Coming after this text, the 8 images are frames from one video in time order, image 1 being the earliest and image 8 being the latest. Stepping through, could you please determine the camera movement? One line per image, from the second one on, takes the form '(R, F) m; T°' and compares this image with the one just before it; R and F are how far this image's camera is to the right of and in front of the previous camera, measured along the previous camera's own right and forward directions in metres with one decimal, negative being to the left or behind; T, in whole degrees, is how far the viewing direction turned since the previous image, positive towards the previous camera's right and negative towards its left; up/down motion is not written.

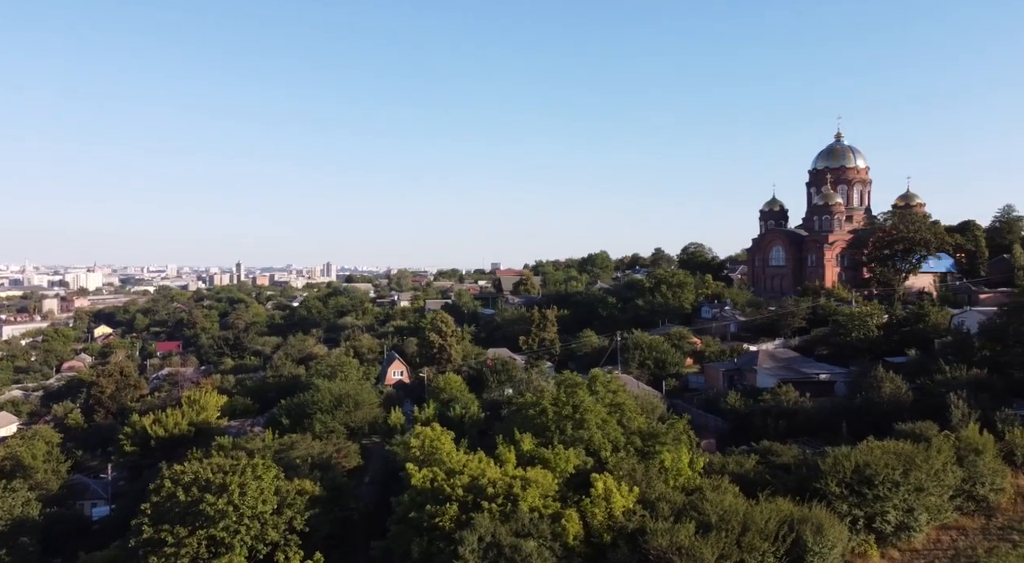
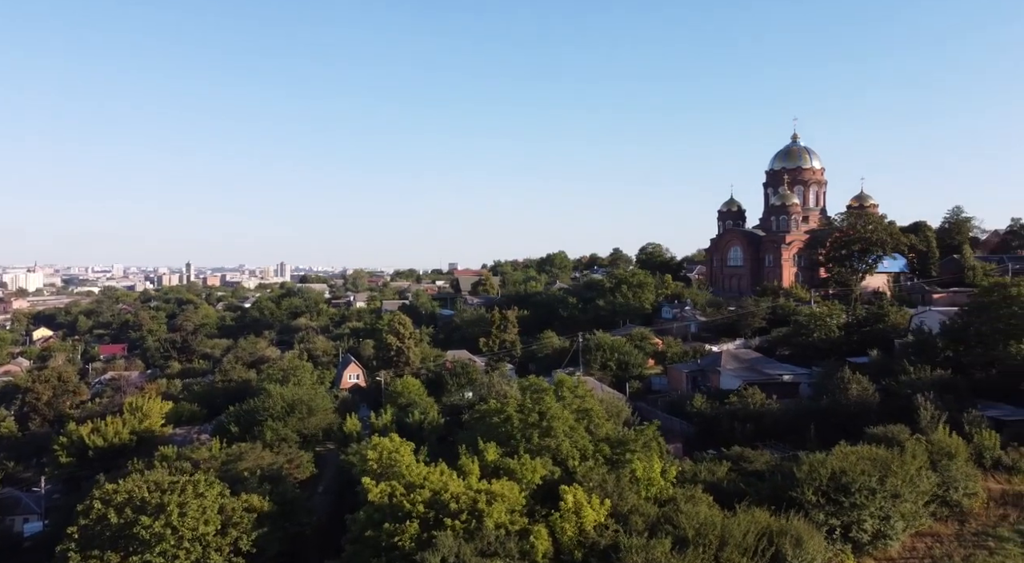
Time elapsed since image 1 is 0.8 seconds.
(-0.1, +0.8) m; +3°
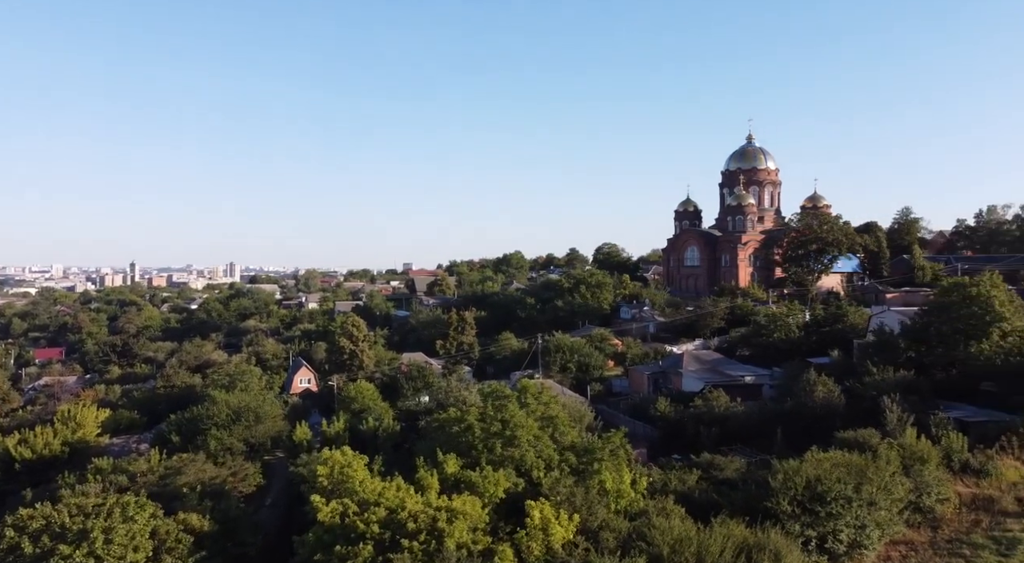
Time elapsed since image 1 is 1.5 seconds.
(-0.1, +0.8) m; +3°
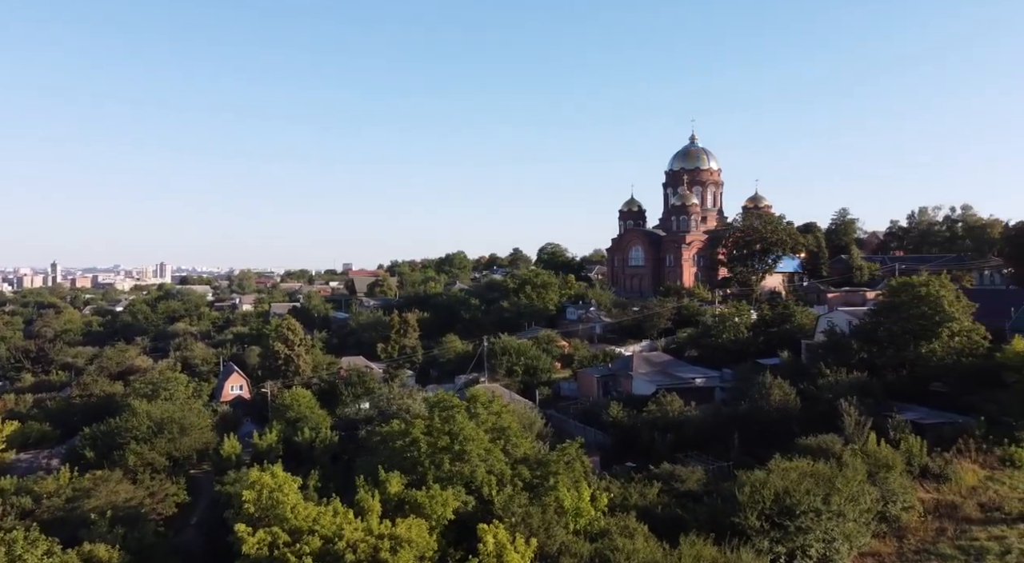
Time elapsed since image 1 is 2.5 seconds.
(-0.1, +1.1) m; +4°
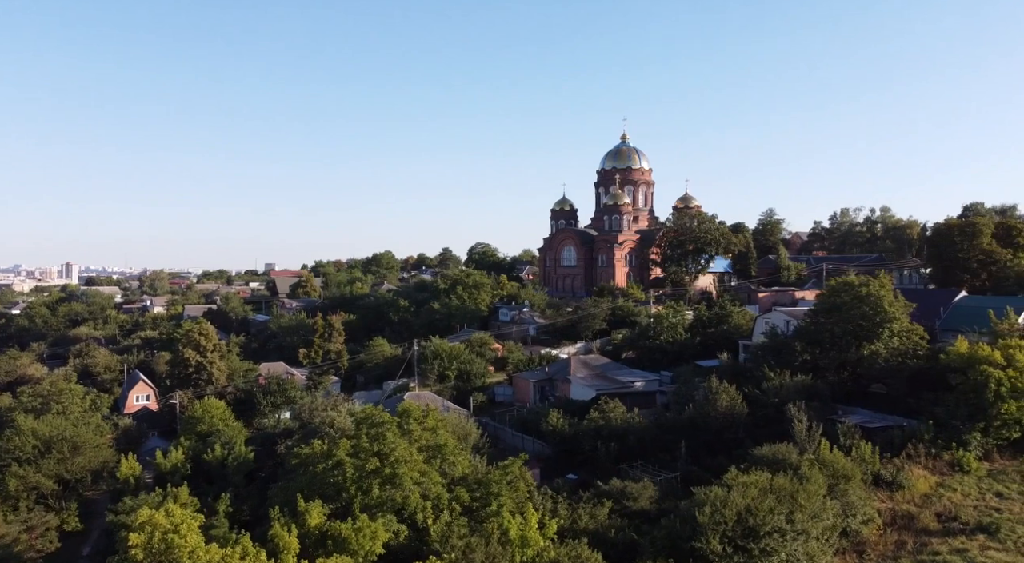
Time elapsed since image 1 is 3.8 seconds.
(-0.1, +1.4) m; +5°
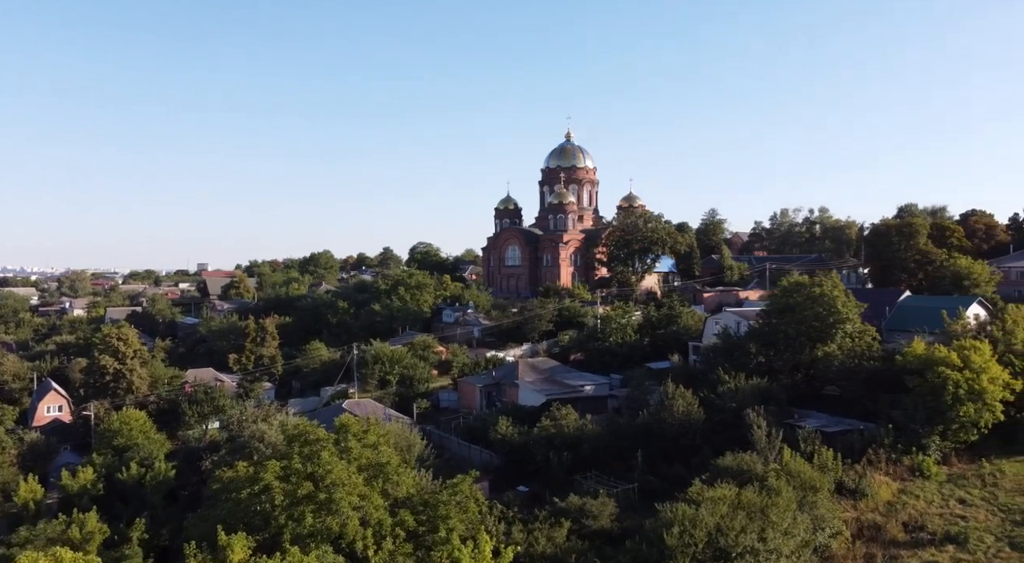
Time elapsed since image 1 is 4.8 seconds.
(-0.1, +1.1) m; +4°
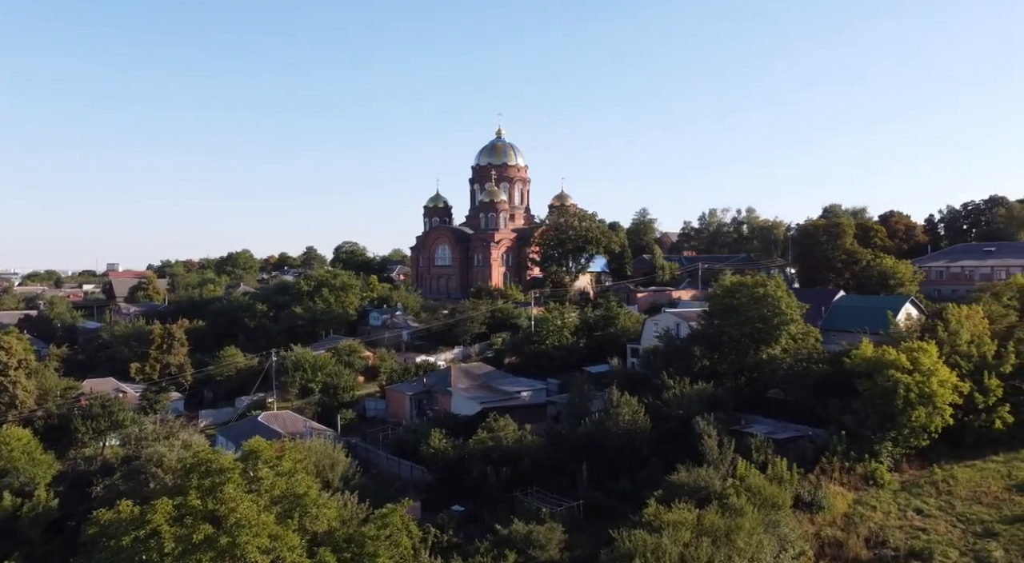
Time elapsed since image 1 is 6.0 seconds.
(-0.1, +1.4) m; +5°
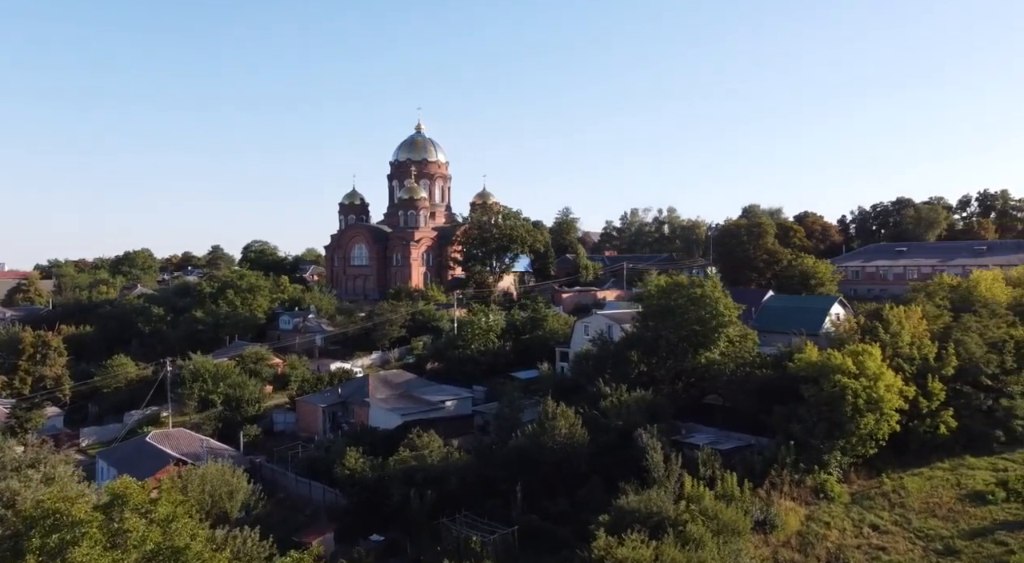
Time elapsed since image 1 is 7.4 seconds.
(-0.1, +1.6) m; +6°
